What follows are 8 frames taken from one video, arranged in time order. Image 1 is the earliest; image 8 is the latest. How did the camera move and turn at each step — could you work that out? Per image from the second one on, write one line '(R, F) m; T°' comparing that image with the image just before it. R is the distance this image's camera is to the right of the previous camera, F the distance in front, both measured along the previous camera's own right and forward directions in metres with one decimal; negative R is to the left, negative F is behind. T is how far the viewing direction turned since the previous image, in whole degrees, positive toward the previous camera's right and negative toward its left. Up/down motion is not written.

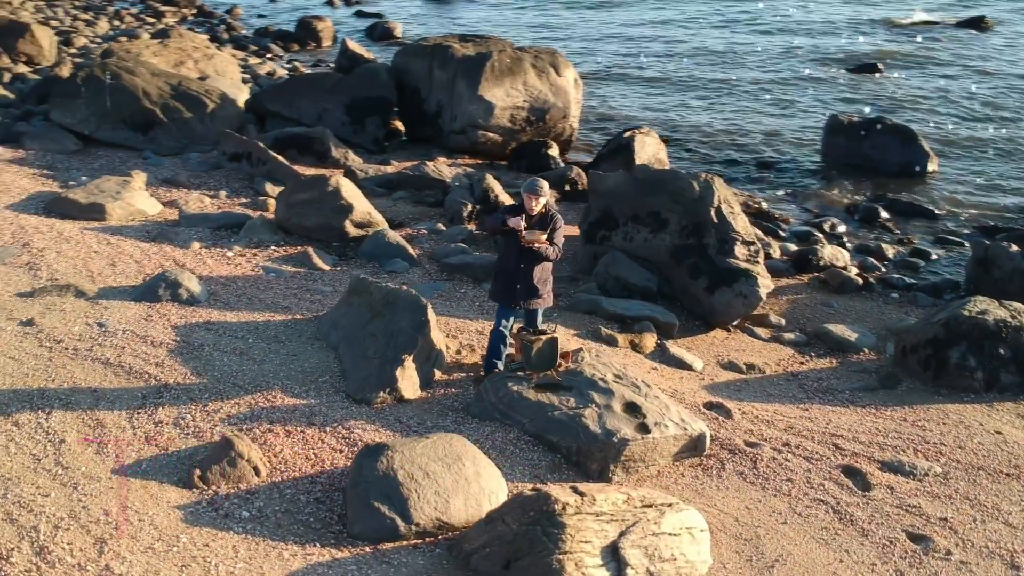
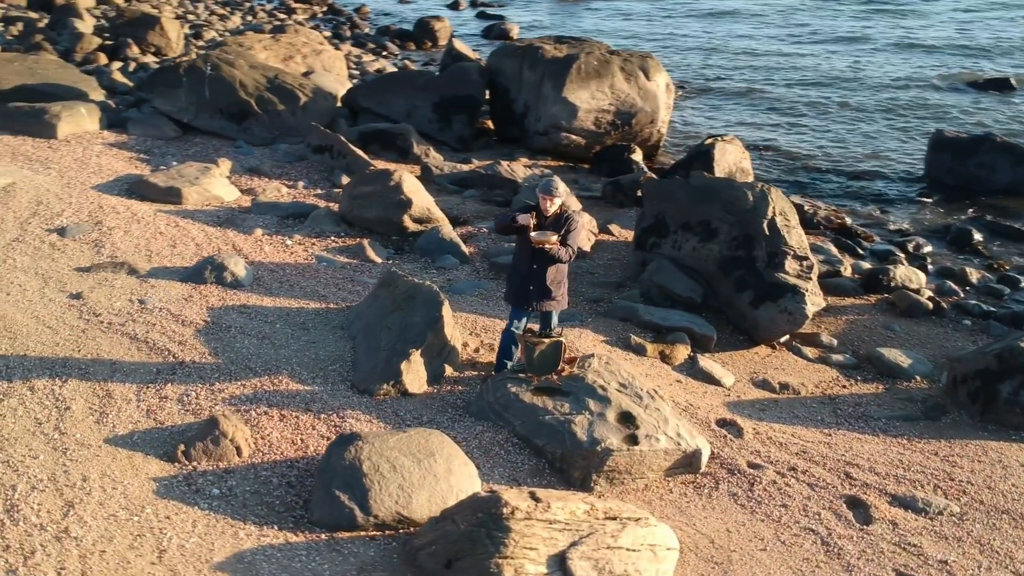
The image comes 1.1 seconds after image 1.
(+0.9, +0.1) m; -8°
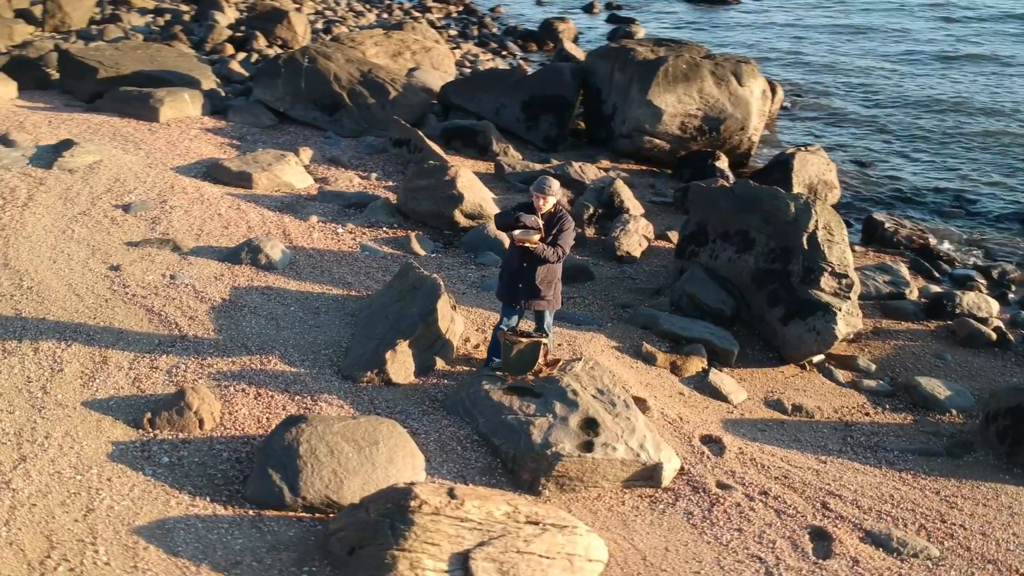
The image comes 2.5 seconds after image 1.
(+1.1, +0.2) m; -9°
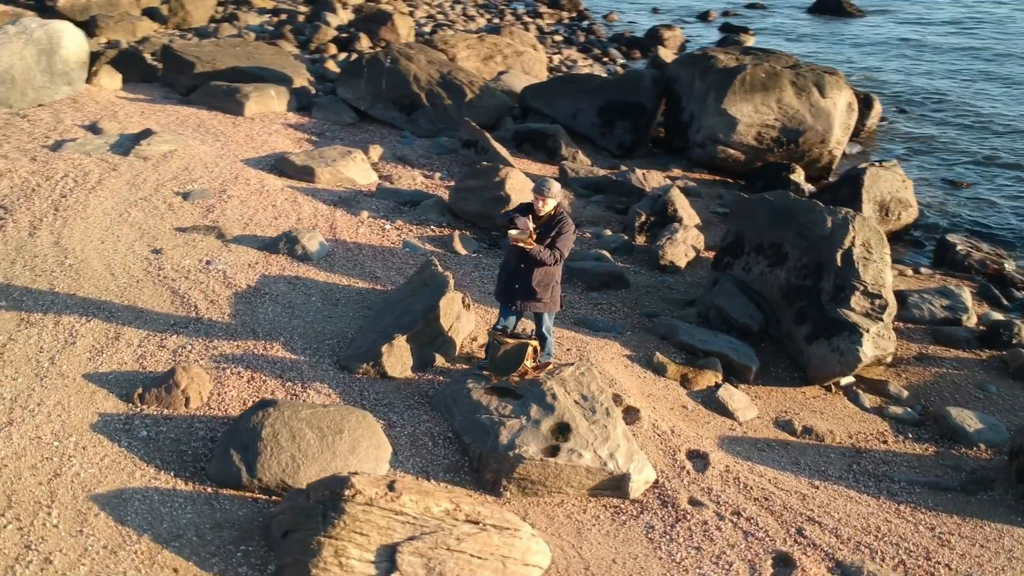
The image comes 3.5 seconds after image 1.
(+0.9, +0.1) m; -7°
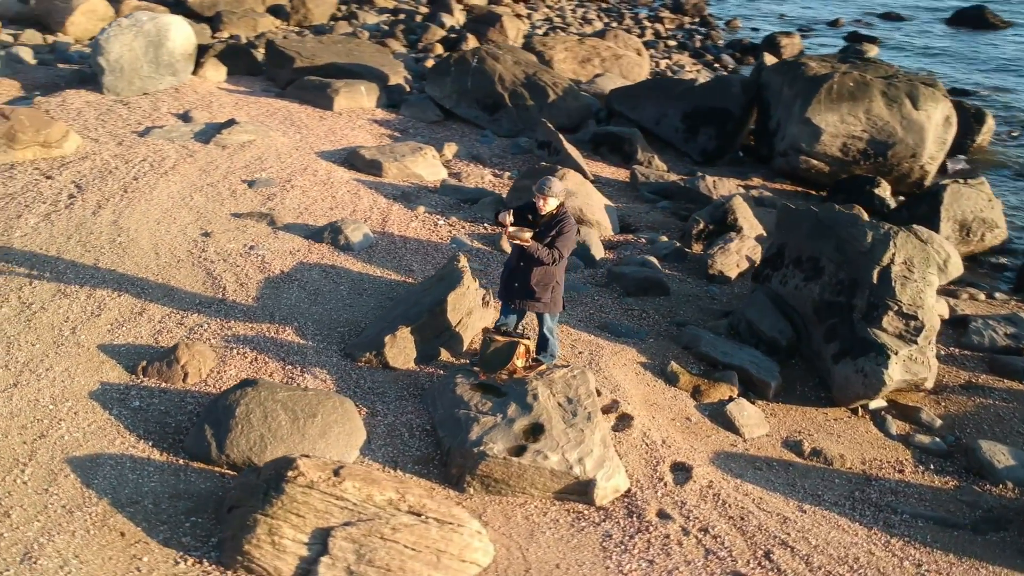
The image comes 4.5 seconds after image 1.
(+0.9, +0.1) m; -8°
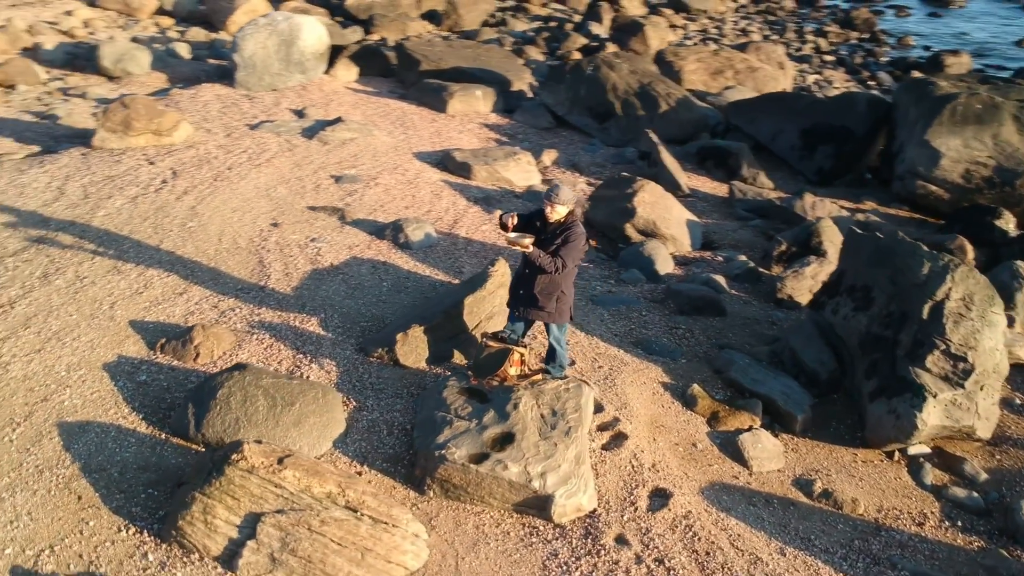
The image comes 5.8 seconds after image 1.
(+1.1, +0.2) m; -10°
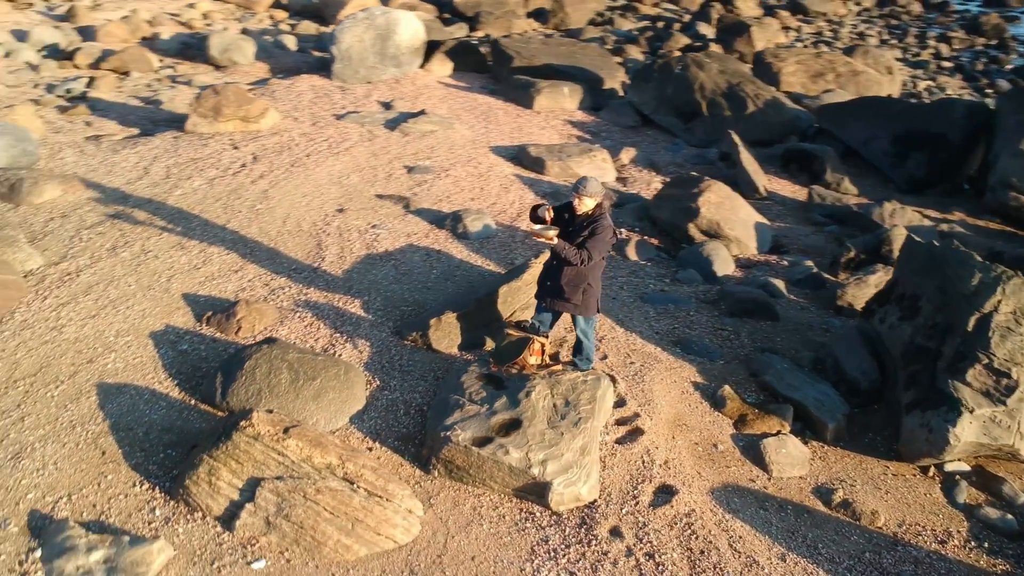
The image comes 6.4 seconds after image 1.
(+0.6, 0.0) m; -7°
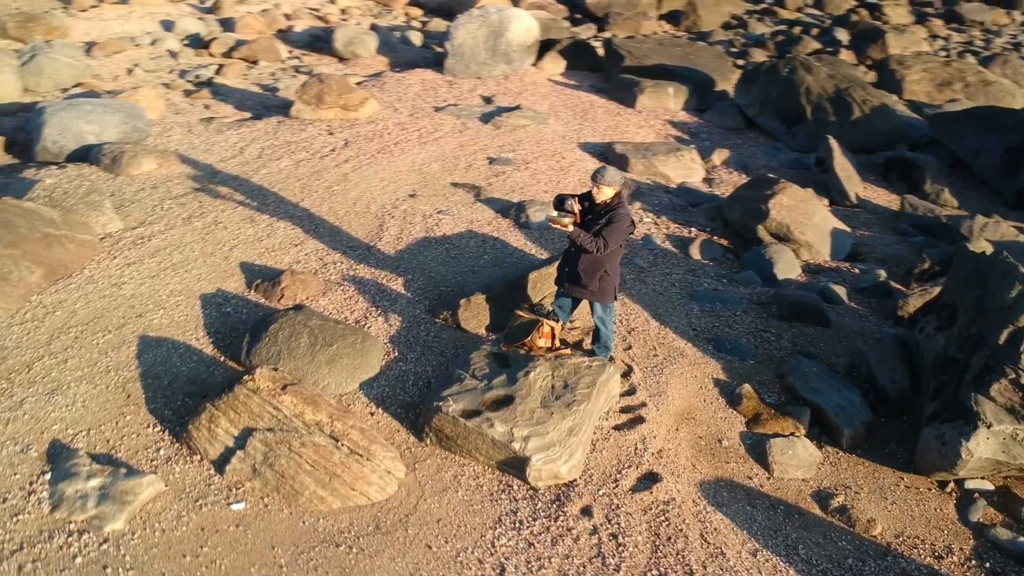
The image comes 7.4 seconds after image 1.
(+0.9, -0.1) m; -9°
